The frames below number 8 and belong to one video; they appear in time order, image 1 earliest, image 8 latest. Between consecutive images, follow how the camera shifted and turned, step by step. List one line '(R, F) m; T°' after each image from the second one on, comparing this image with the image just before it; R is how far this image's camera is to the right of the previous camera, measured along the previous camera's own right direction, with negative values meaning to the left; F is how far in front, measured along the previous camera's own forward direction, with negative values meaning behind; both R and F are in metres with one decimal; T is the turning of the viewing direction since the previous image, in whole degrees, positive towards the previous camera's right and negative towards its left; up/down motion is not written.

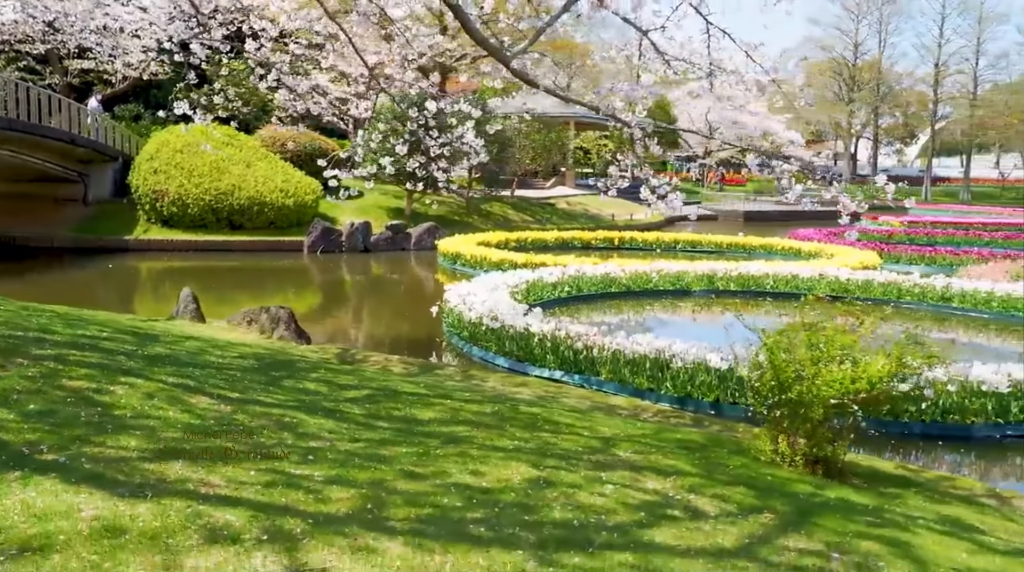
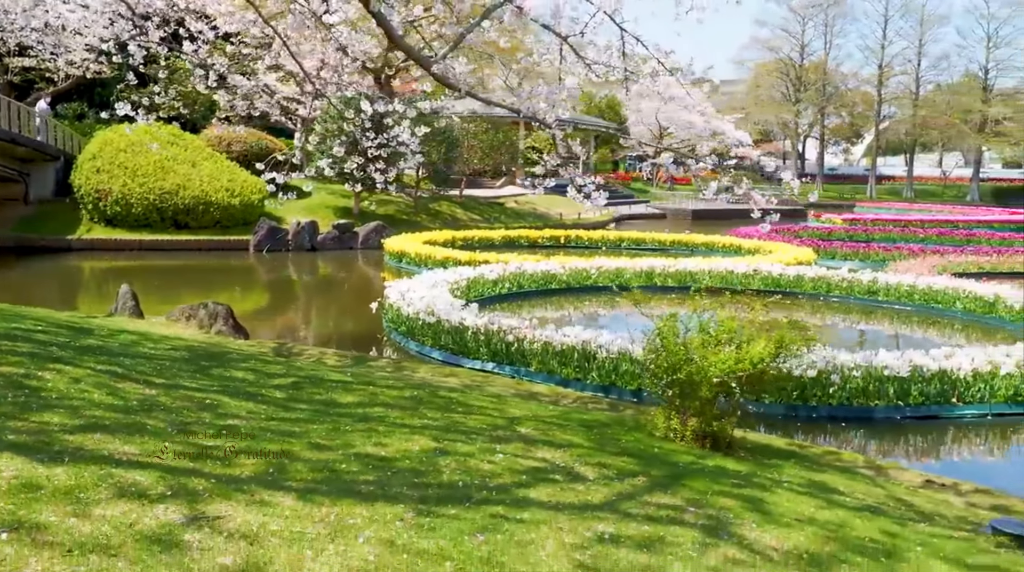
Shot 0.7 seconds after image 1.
(+0.2, -0.4) m; +2°
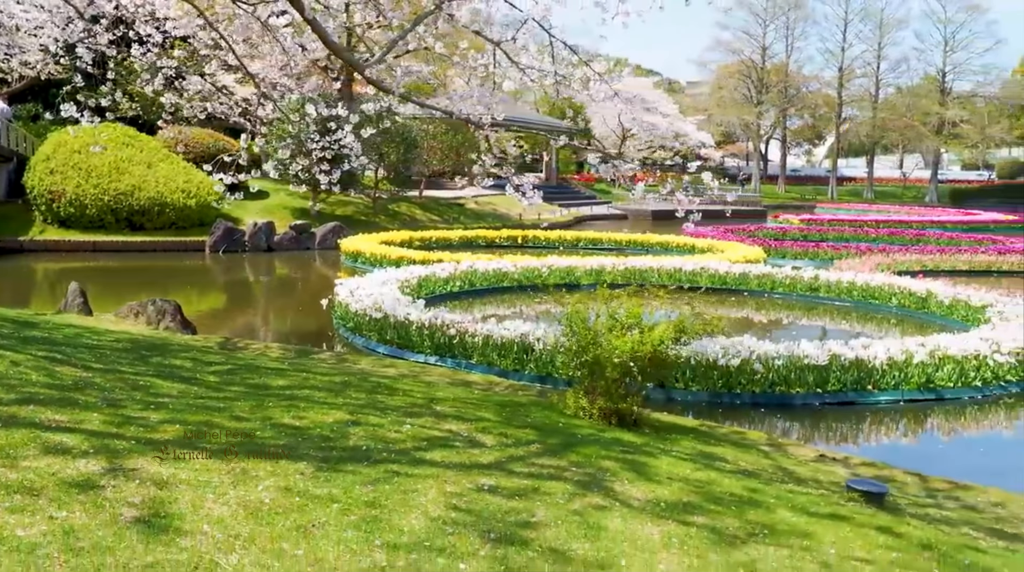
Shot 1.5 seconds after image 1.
(+0.3, -0.4) m; +2°
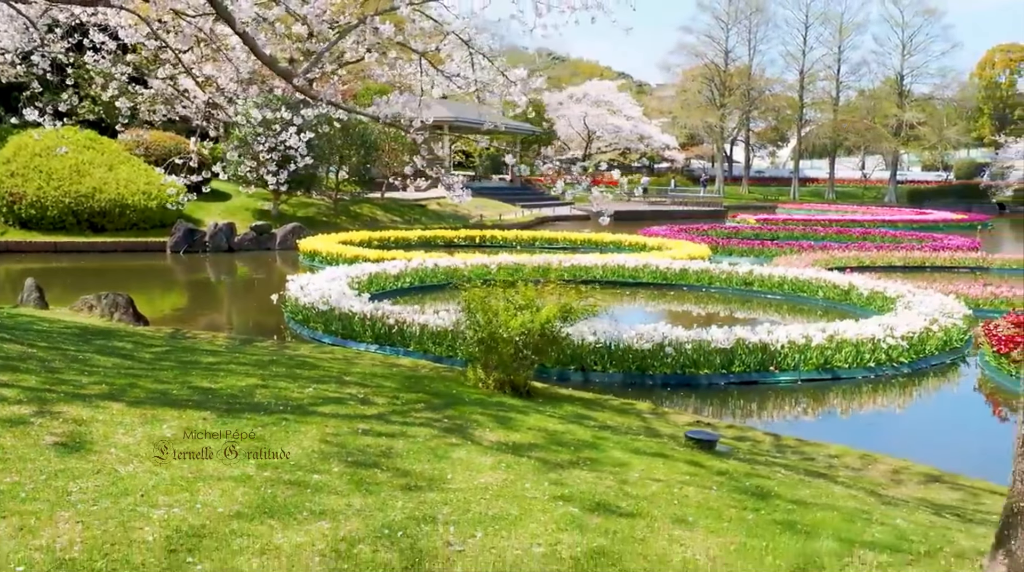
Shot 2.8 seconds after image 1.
(+0.4, -0.8) m; +2°
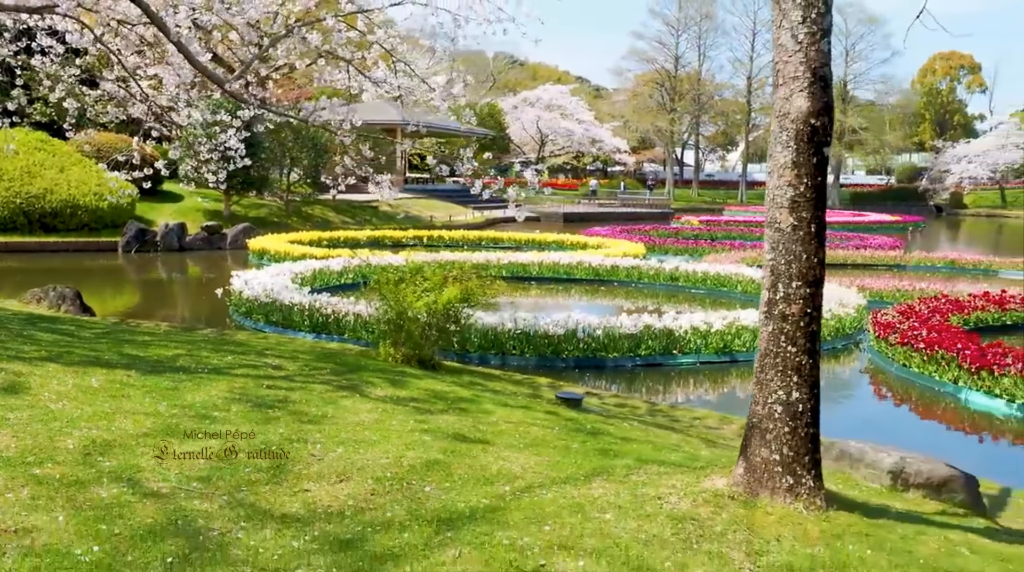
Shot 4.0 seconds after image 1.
(+0.4, -0.8) m; +2°
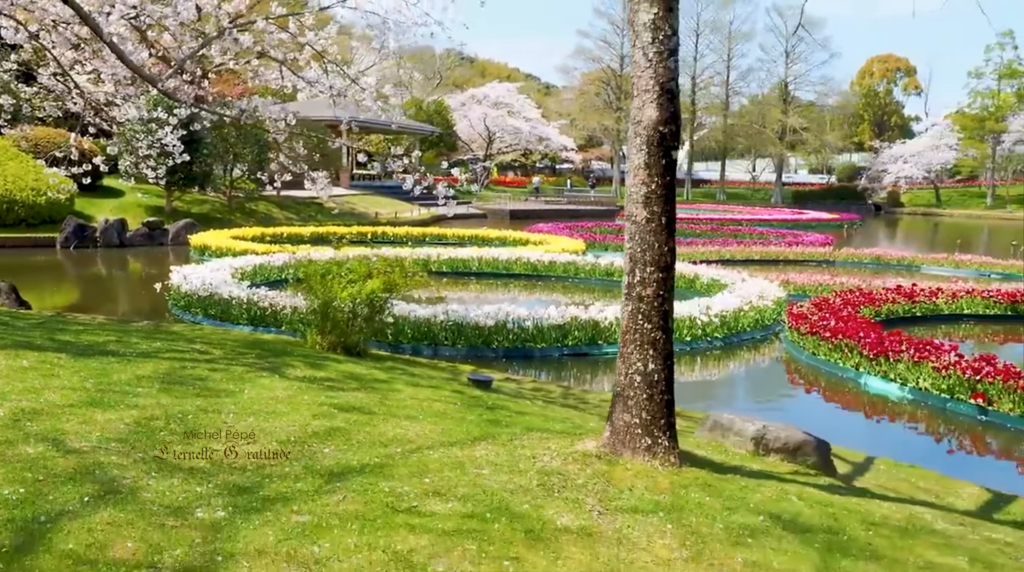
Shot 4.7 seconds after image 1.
(+0.2, -0.5) m; +3°
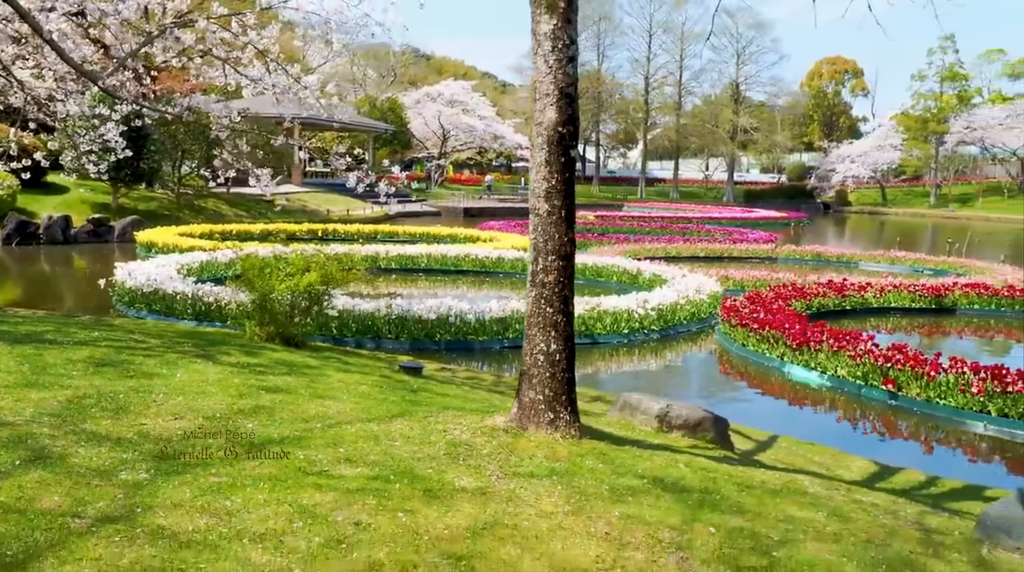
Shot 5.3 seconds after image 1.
(+0.2, -0.3) m; +2°
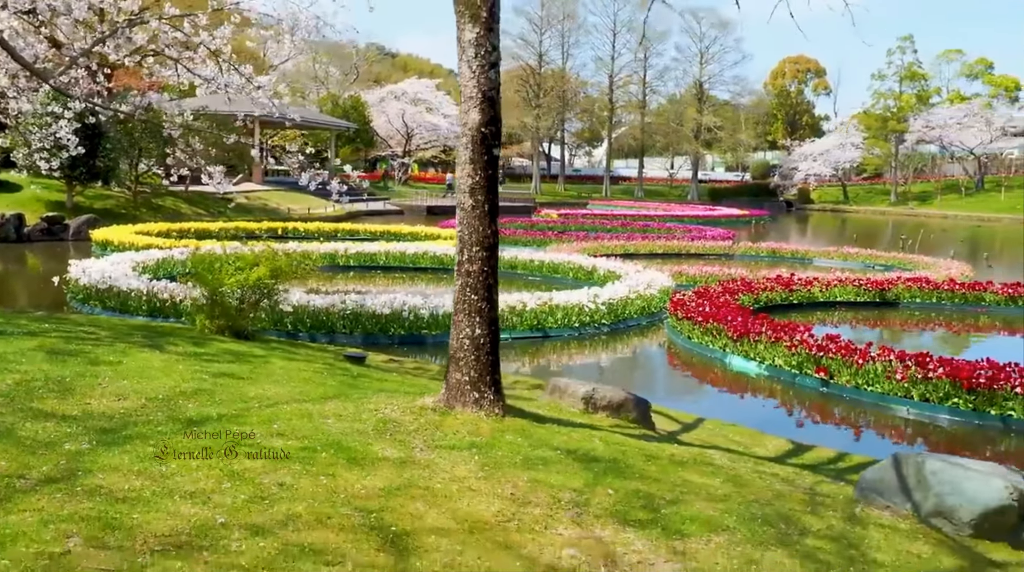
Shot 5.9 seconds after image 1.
(+0.2, -0.3) m; +2°
